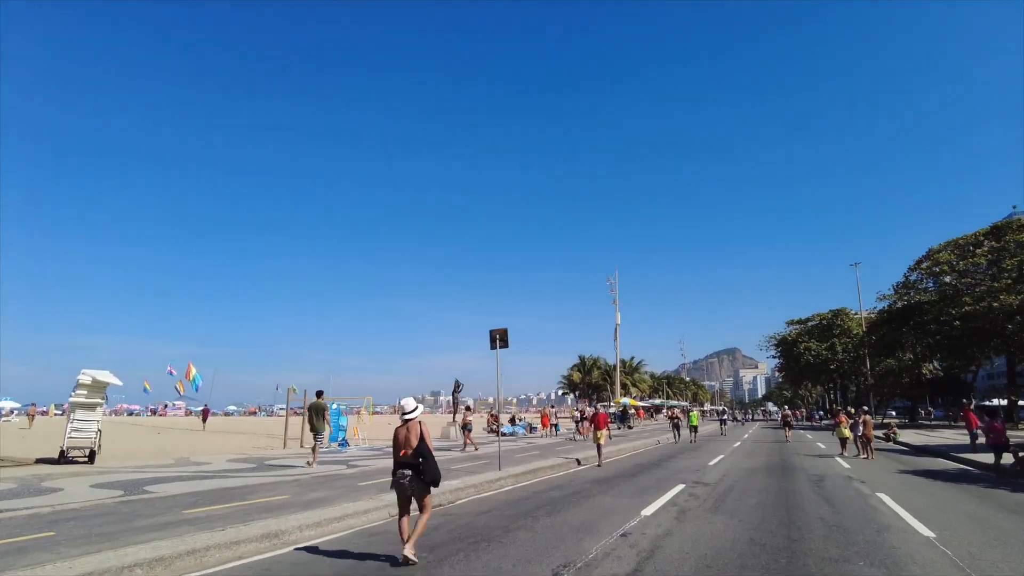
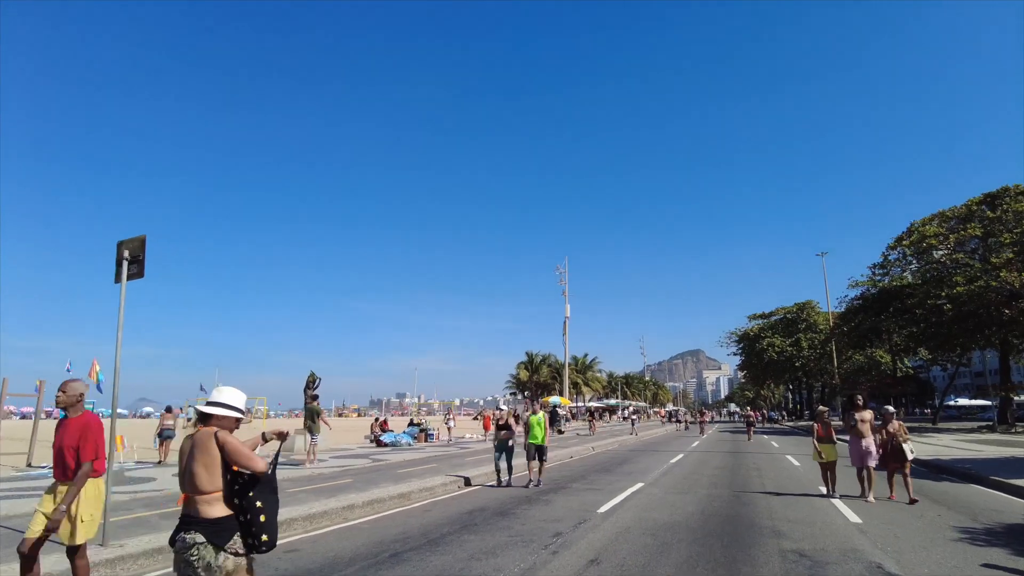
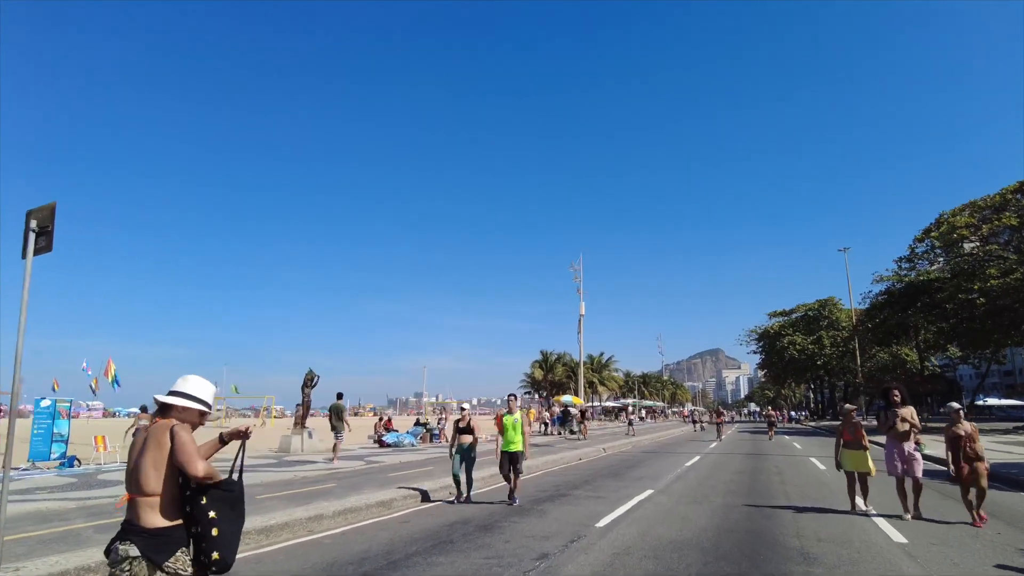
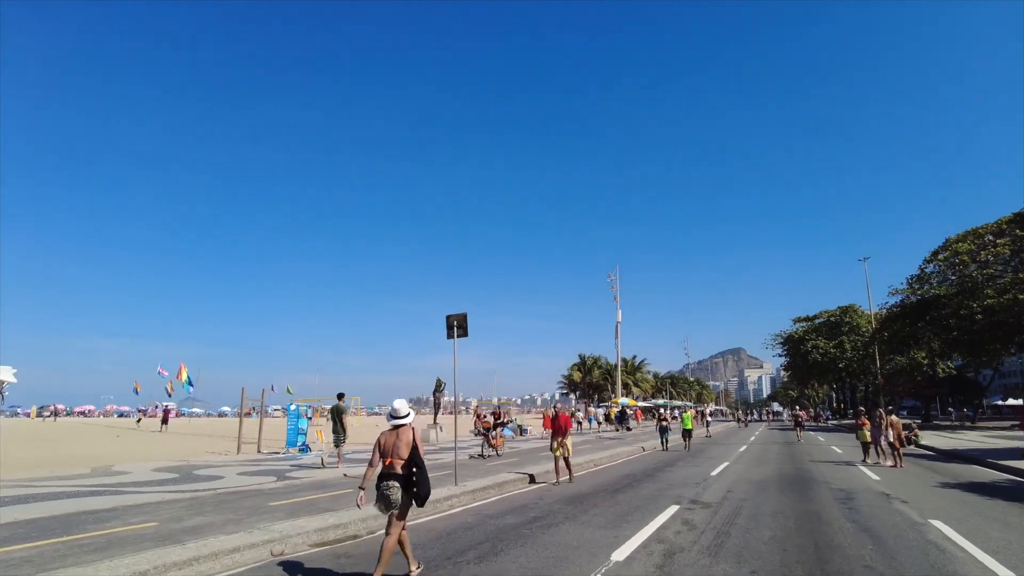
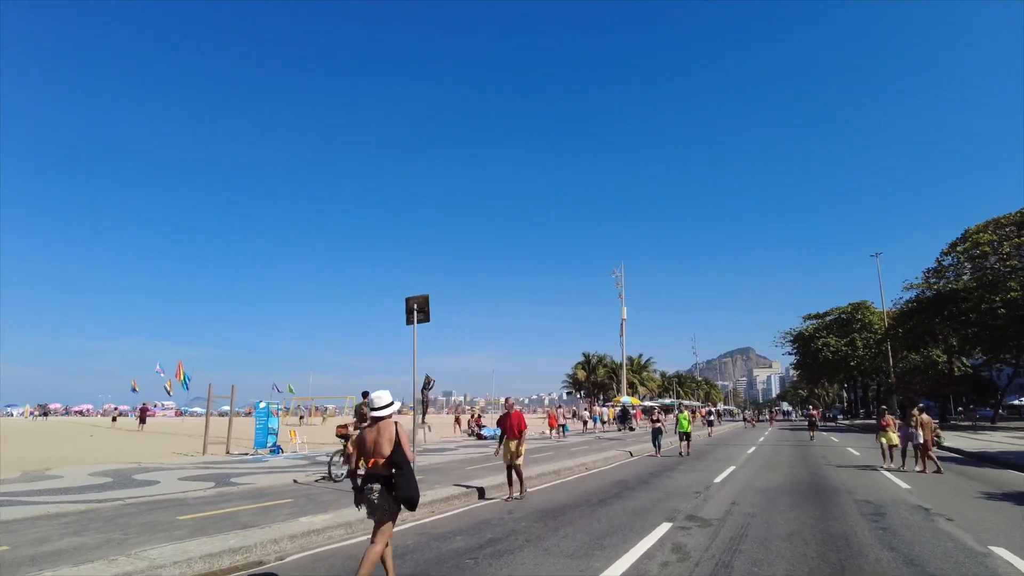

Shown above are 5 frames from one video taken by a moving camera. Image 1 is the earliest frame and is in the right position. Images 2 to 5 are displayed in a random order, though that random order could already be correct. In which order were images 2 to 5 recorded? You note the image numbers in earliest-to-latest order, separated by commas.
4, 5, 2, 3
